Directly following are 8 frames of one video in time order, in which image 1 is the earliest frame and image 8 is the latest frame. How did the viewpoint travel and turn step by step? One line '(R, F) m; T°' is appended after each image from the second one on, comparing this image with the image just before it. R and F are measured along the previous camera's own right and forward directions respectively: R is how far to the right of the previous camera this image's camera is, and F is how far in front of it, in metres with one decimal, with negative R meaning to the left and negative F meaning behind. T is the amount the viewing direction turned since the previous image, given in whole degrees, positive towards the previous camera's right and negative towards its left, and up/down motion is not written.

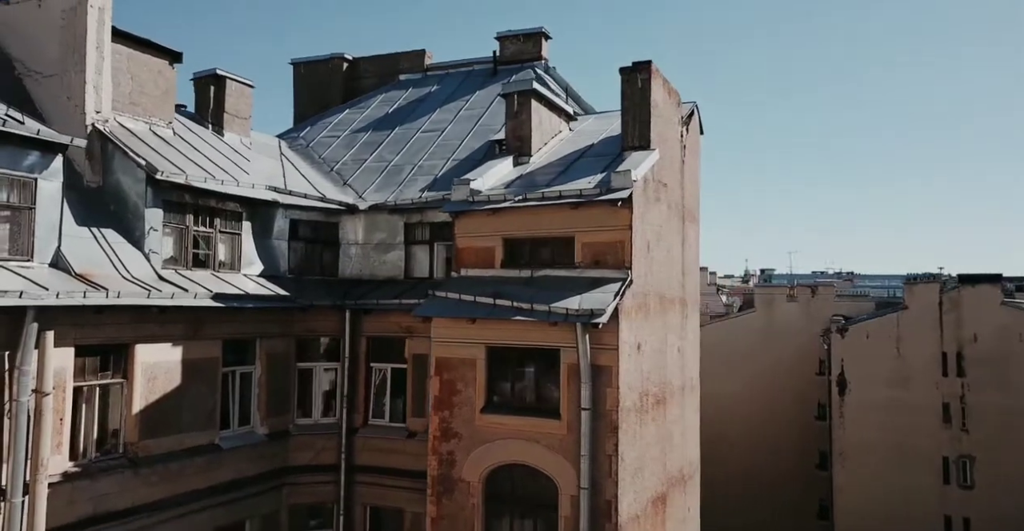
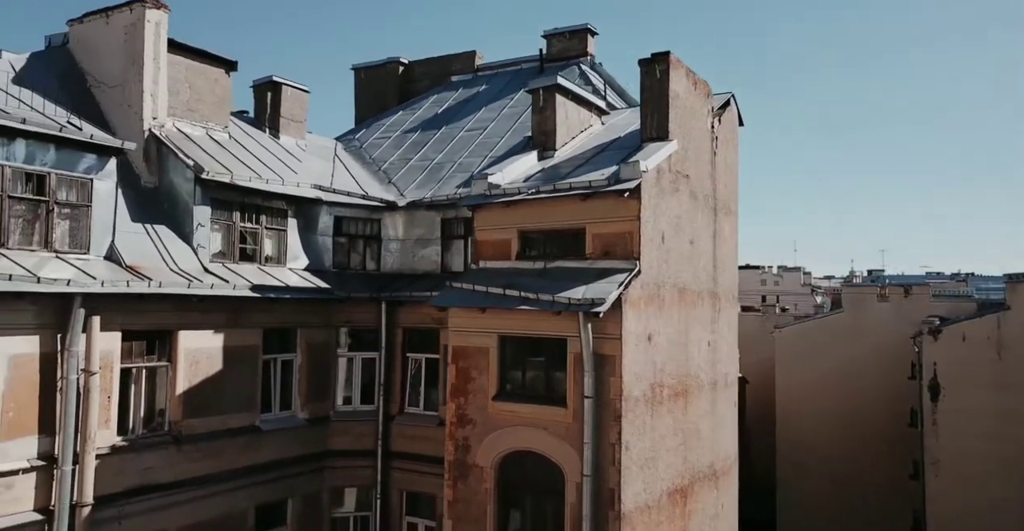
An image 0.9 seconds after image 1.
(+2.2, -0.3) m; -8°
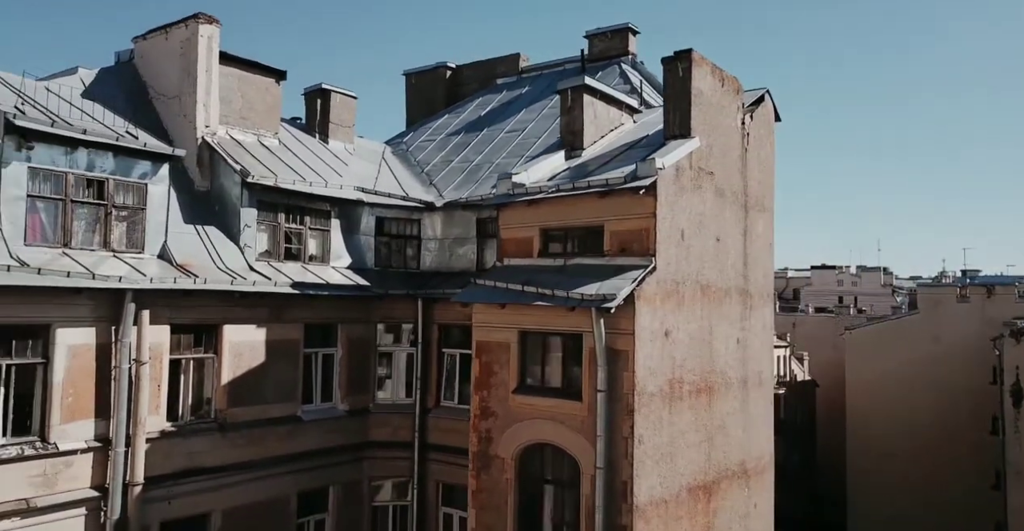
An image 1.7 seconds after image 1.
(+1.5, -0.4) m; -6°
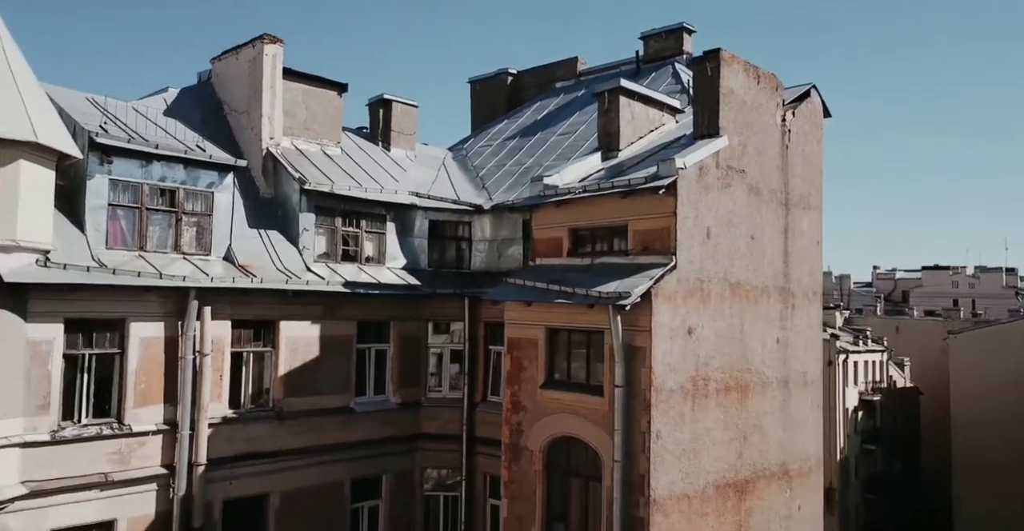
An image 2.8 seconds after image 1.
(+2.0, -0.5) m; -8°
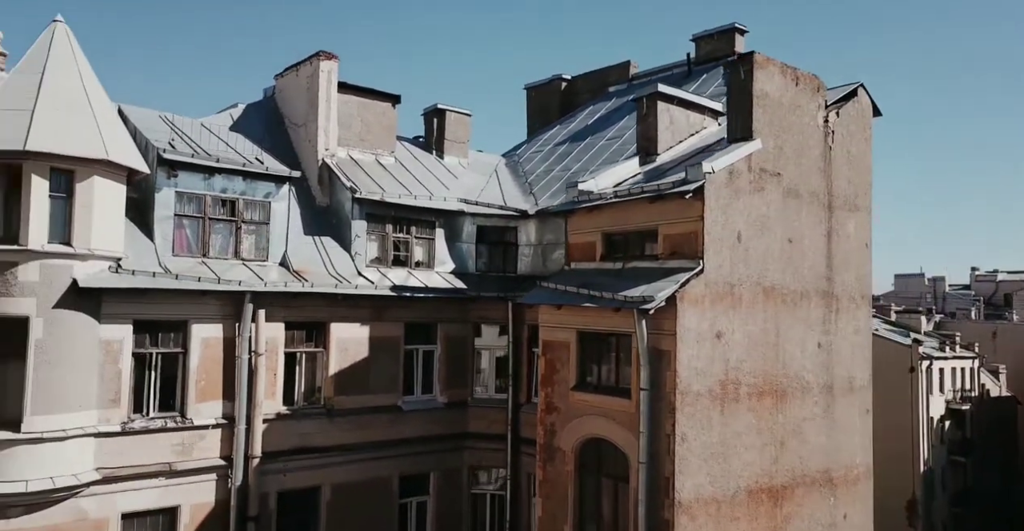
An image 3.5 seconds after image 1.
(+1.3, -0.4) m; -6°
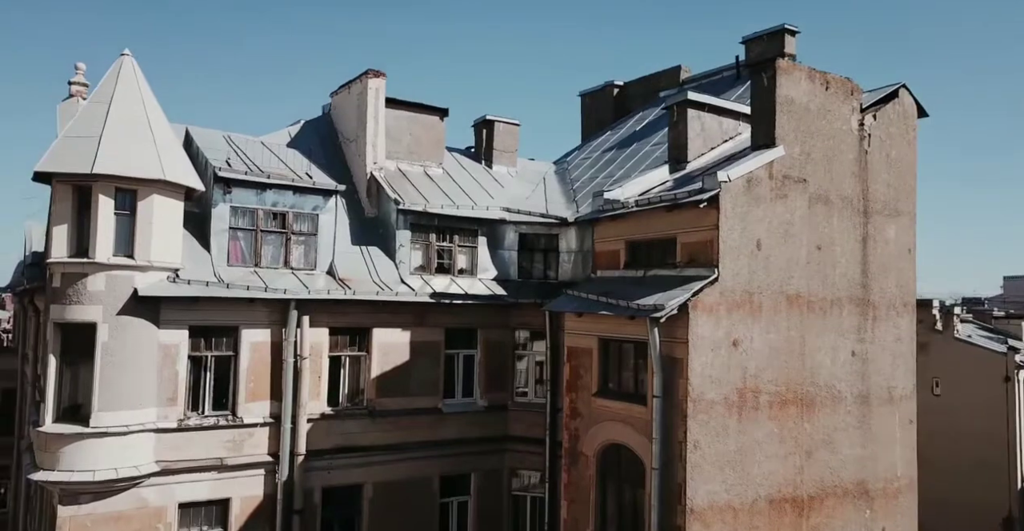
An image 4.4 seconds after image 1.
(+1.8, -0.4) m; -7°
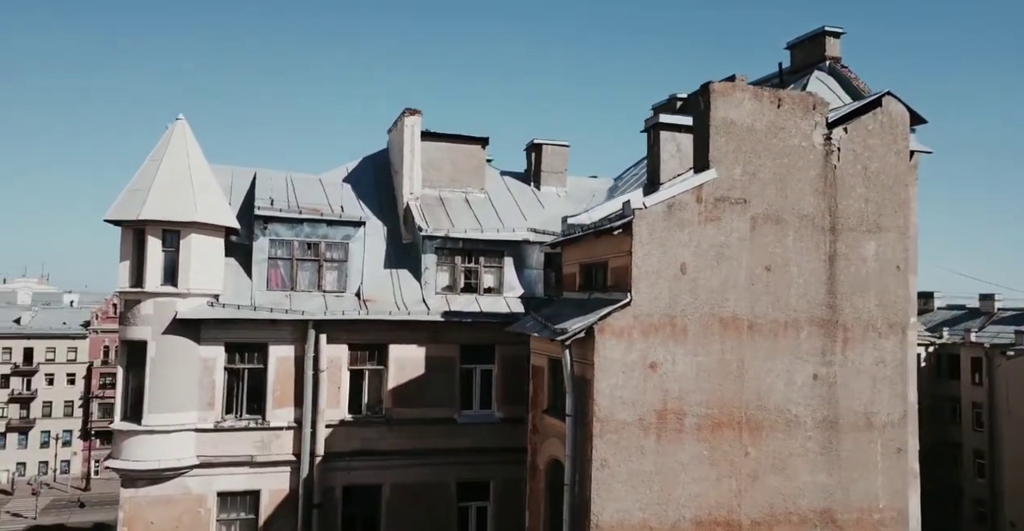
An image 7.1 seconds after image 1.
(+6.6, -0.4) m; -17°
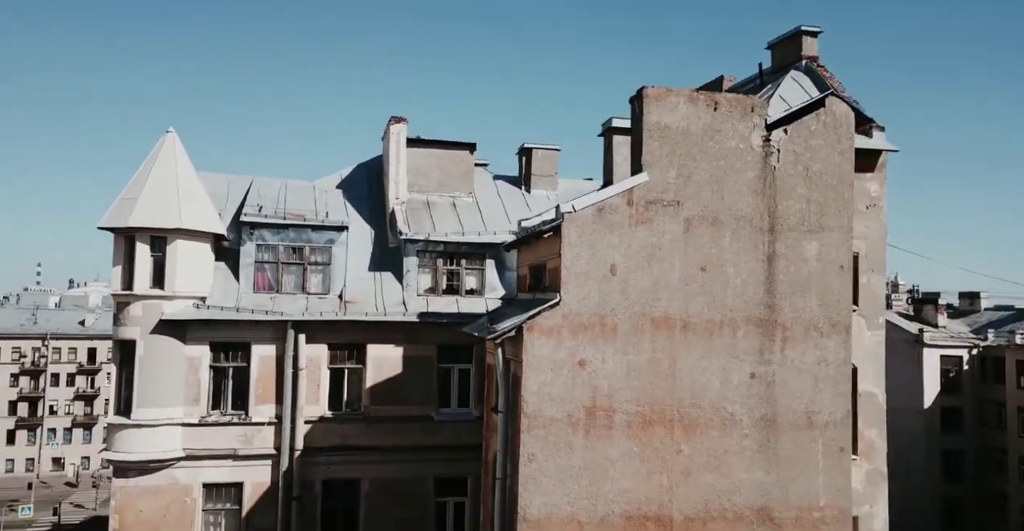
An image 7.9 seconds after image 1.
(+2.9, -0.5) m; -5°
